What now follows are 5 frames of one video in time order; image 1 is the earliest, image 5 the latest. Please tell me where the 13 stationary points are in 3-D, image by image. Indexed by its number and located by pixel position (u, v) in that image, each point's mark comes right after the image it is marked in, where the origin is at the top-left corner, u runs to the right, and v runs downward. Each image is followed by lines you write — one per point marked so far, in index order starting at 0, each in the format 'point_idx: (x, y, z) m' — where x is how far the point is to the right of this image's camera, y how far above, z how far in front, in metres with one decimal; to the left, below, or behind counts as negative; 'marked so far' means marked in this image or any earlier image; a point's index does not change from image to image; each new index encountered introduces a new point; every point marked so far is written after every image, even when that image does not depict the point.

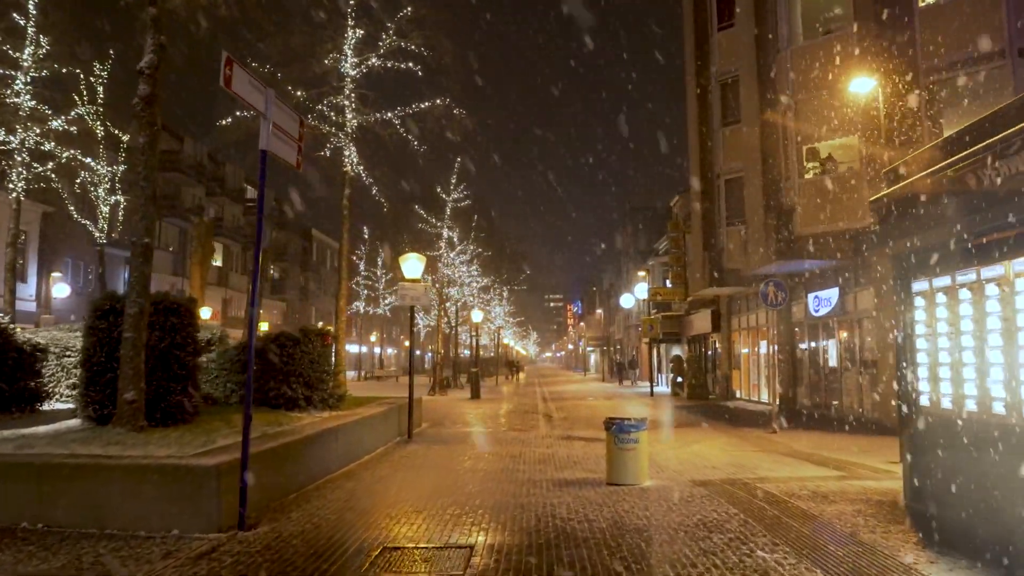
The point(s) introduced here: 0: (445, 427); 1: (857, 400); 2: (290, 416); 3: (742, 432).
0: (-1.6, -3.4, +18.9) m
1: (+8.3, -2.7, +18.3) m
2: (-3.6, -2.0, +12.2) m
3: (+5.0, -3.1, +16.5) m
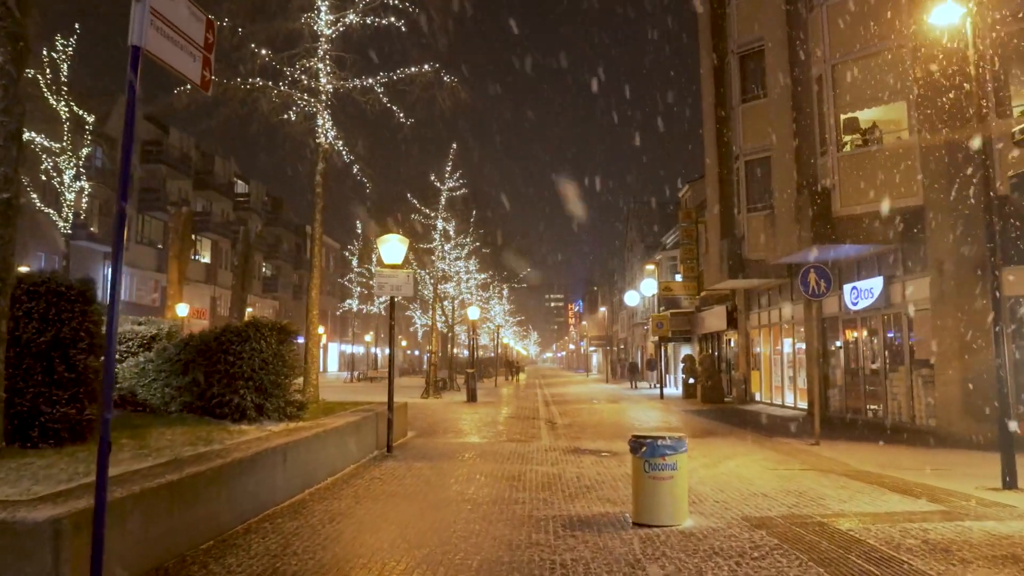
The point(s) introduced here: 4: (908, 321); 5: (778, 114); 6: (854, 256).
0: (-1.7, -3.2, +16.6) m
1: (+8.2, -2.5, +15.9) m
2: (-3.6, -1.8, +9.8) m
3: (+4.9, -2.9, +14.2) m
4: (+8.3, -0.7, +15.9) m
5: (+6.7, +4.4, +19.2) m
6: (+8.1, +0.8, +18.1) m
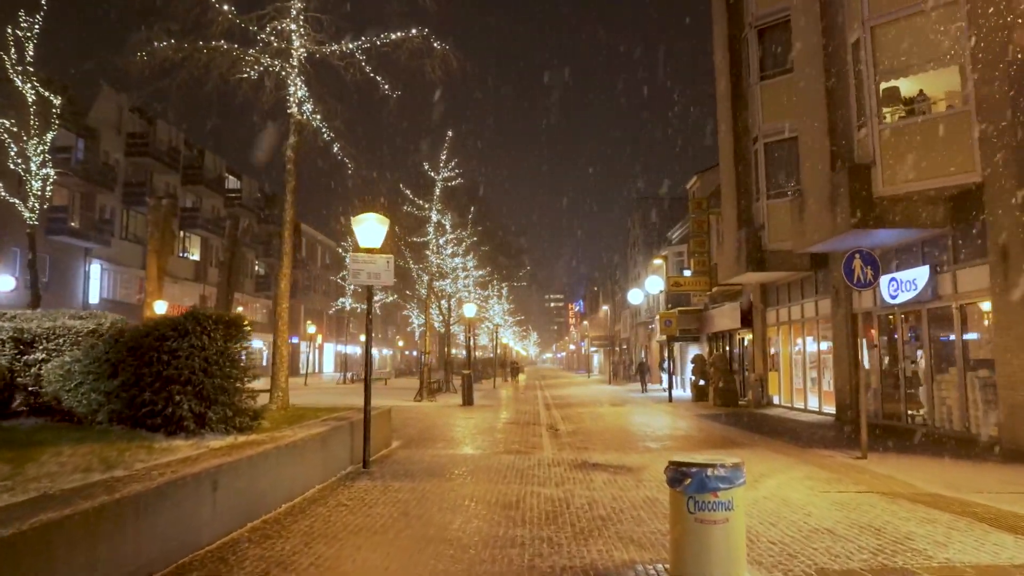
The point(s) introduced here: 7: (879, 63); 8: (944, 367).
0: (-1.7, -3.0, +14.6) m
1: (+8.2, -2.3, +14.0) m
2: (-3.6, -1.6, +7.9) m
3: (+4.9, -2.7, +12.2) m
4: (+8.2, -0.5, +14.0) m
5: (+6.7, +4.5, +17.3) m
6: (+8.1, +1.0, +16.1) m
7: (+7.0, +4.3, +14.7) m
8: (+8.3, -1.5, +14.7) m
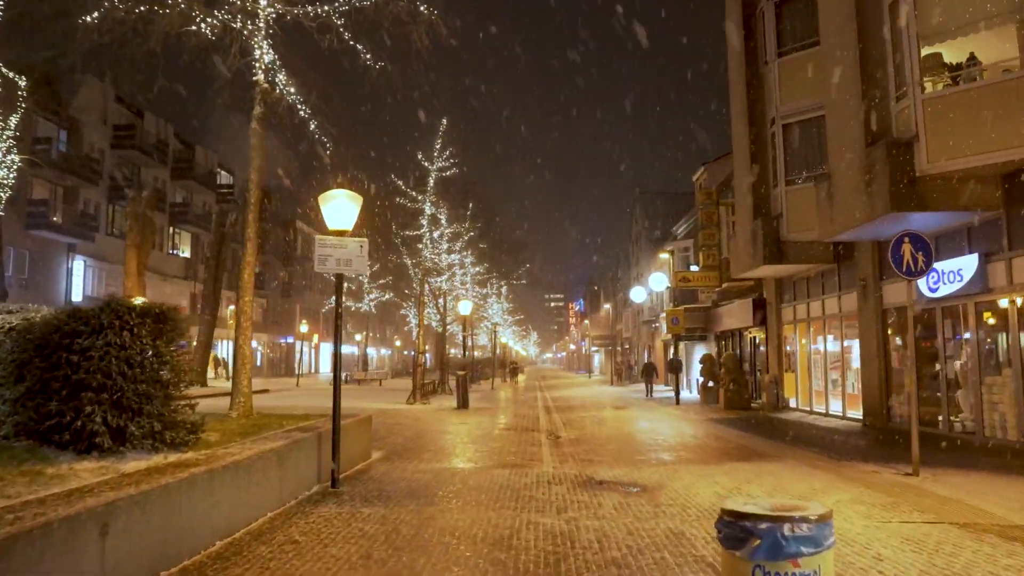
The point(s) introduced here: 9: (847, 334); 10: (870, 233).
0: (-1.8, -2.9, +13.0) m
1: (+8.1, -2.1, +12.3) m
2: (-3.7, -1.5, +6.2) m
3: (+4.8, -2.6, +10.6) m
4: (+8.1, -0.4, +12.3) m
5: (+6.6, +4.7, +15.6) m
6: (+8.0, +1.1, +14.5) m
7: (+7.0, +4.5, +13.0) m
8: (+8.2, -1.4, +13.1) m
9: (+8.4, -1.2, +19.3) m
10: (+7.1, +1.1, +15.1) m
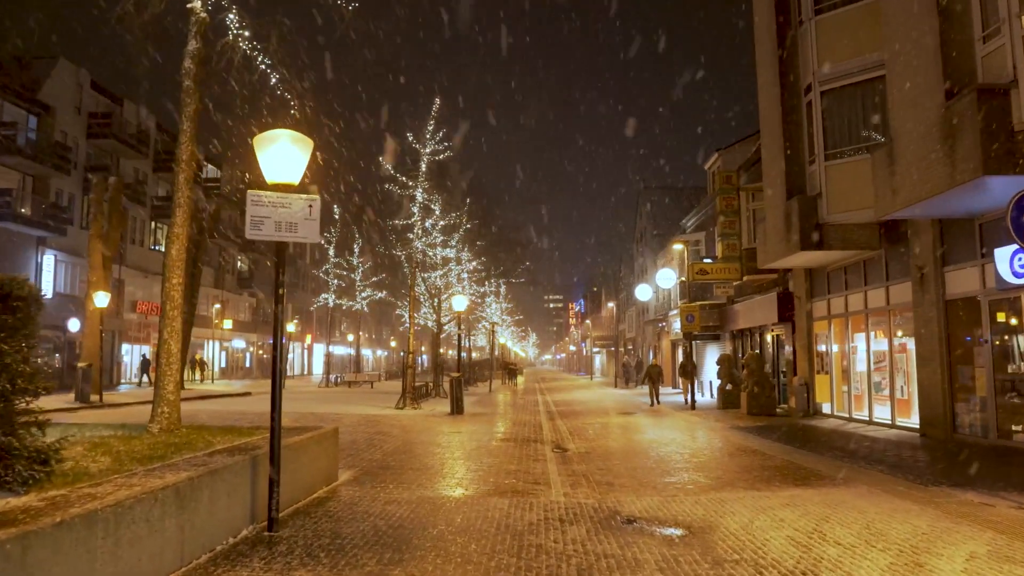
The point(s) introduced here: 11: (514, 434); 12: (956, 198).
0: (-1.8, -2.6, +10.4) m
1: (+8.1, -1.9, +9.8) m
2: (-3.7, -1.2, +3.7) m
3: (+4.8, -2.3, +8.1) m
4: (+8.1, -0.1, +9.8) m
5: (+6.6, +4.9, +13.1) m
6: (+8.0, +1.3, +12.0) m
7: (+7.0, +4.7, +10.5) m
8: (+8.2, -1.1, +10.6) m
9: (+8.4, -0.9, +16.8) m
10: (+7.1, +1.3, +12.6) m
11: (0.0, -3.4, +17.7) m
12: (+6.9, +1.4, +11.8) m
